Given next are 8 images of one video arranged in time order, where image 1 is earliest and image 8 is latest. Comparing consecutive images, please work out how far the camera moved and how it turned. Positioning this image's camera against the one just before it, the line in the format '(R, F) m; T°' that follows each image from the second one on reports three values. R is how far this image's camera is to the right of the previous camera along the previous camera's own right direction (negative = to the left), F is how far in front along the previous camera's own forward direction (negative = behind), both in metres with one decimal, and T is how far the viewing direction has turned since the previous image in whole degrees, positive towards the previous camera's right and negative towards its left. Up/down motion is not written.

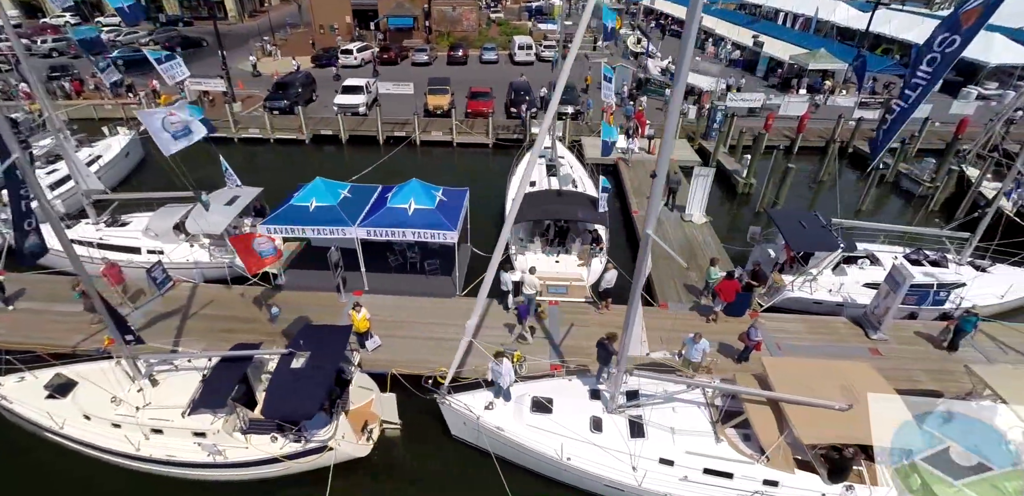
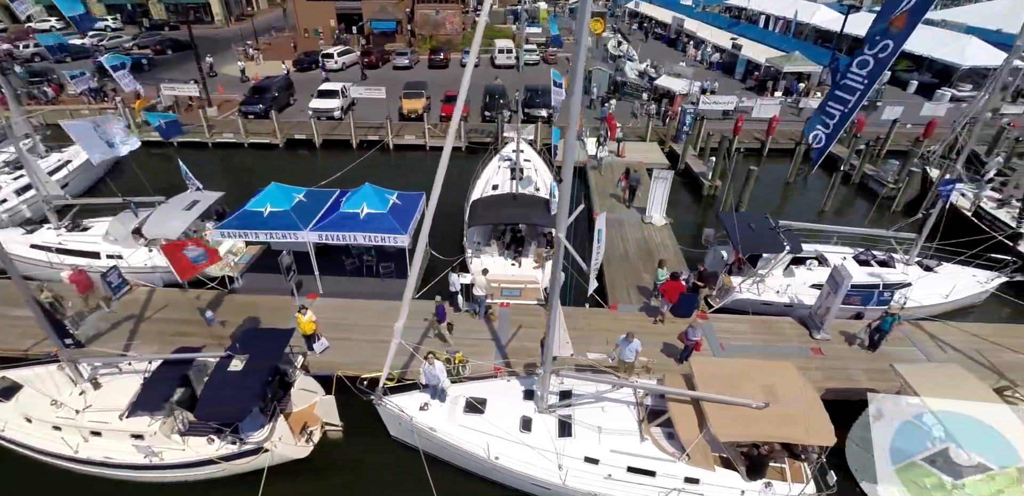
(+1.3, -0.2) m; 0°
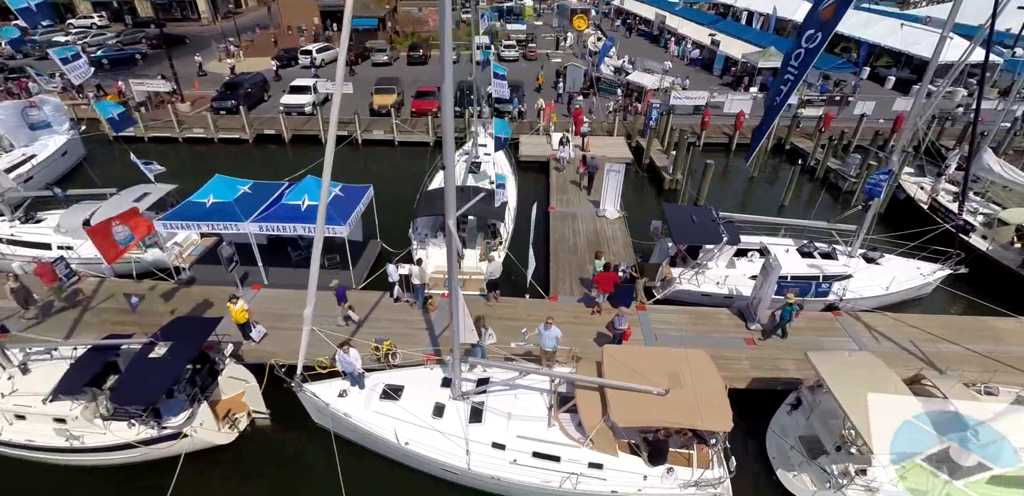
(+1.7, -0.1) m; 0°
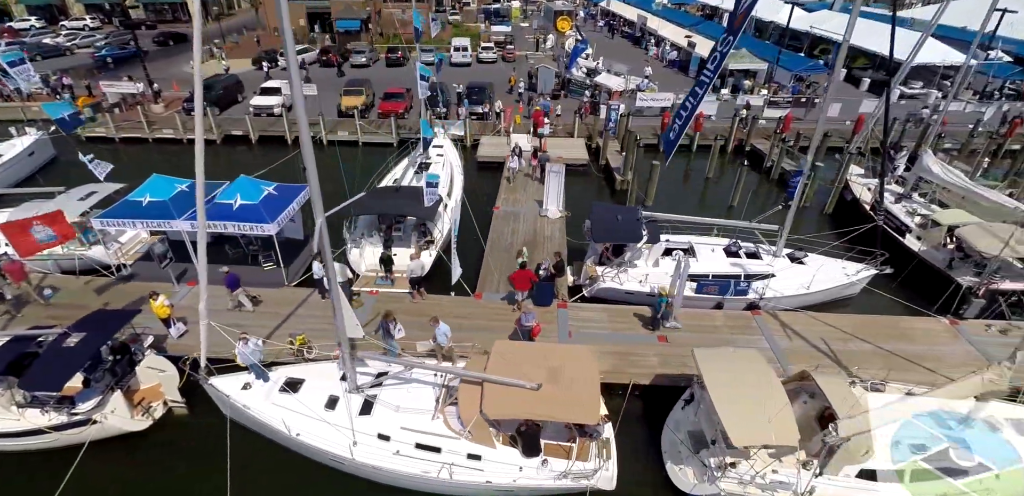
(+2.3, -0.3) m; -1°
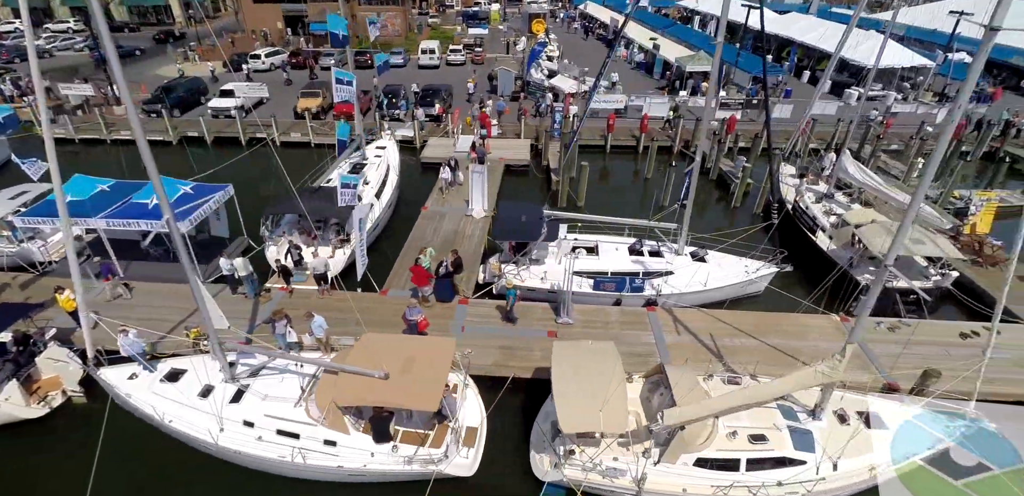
(+2.9, -0.4) m; 0°
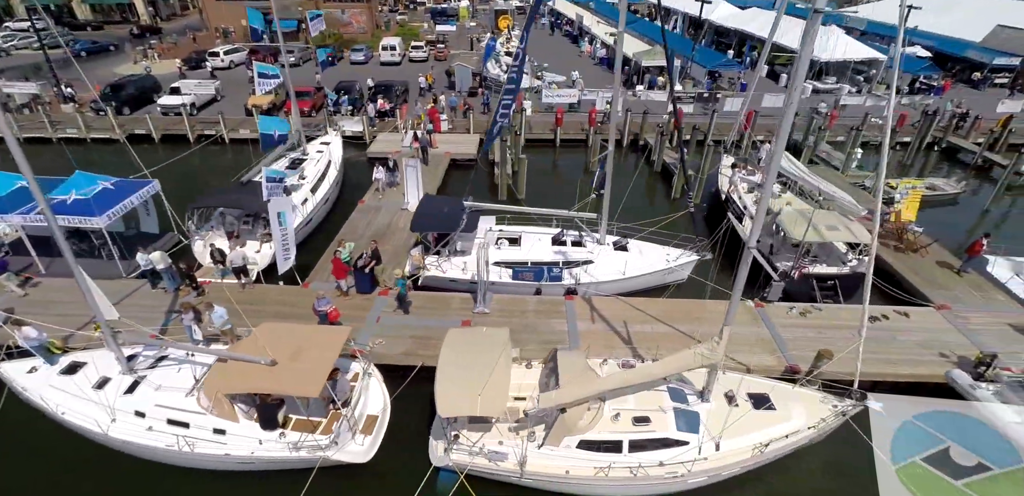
(+2.1, -0.1) m; +1°
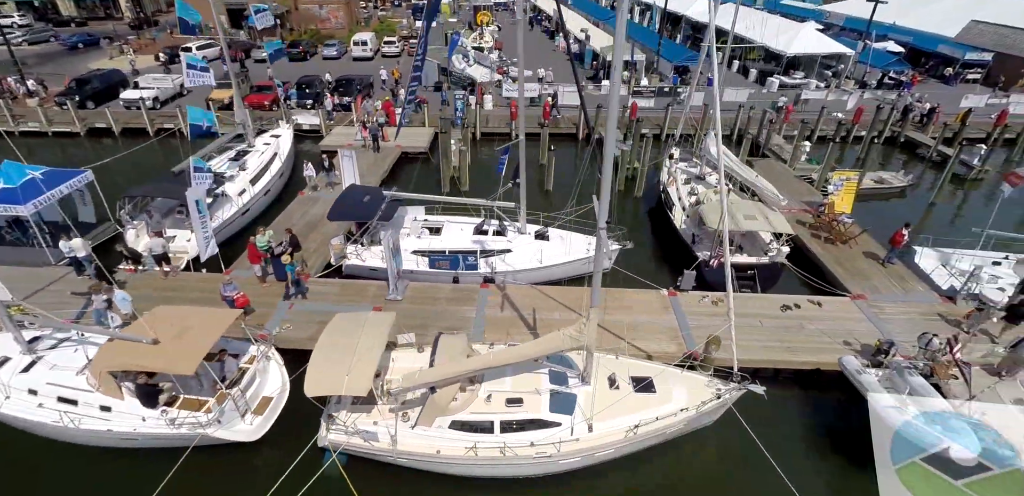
(+2.6, -0.2) m; 0°
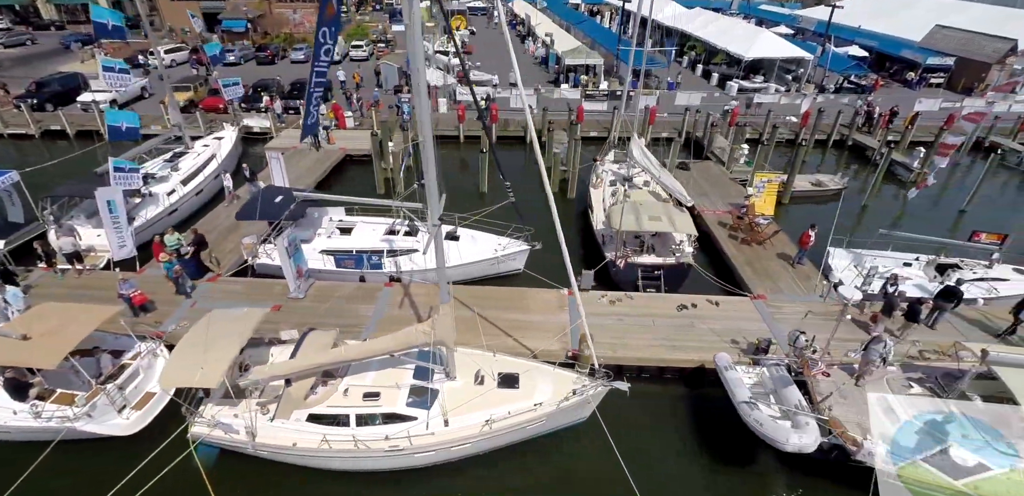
(+3.0, -0.2) m; 0°
